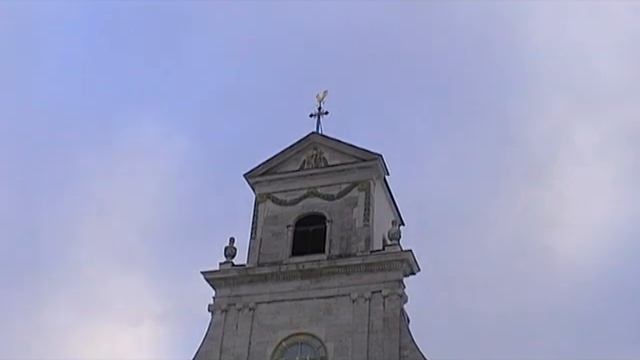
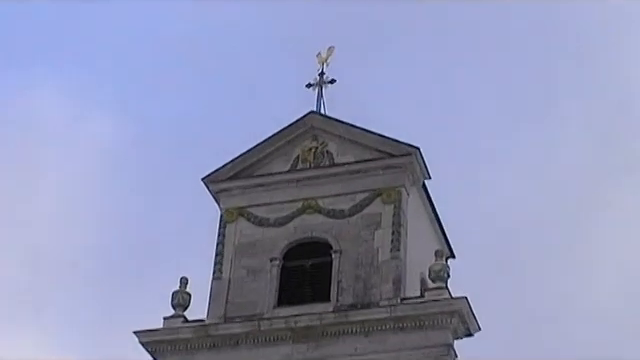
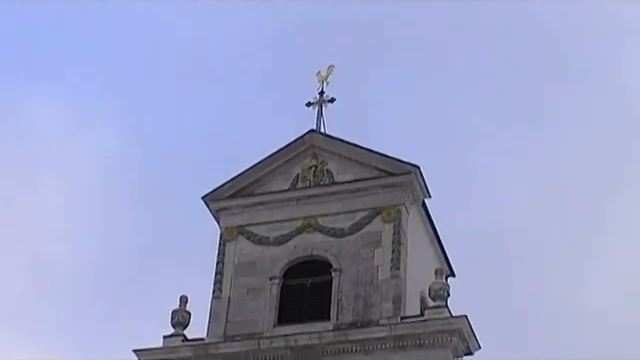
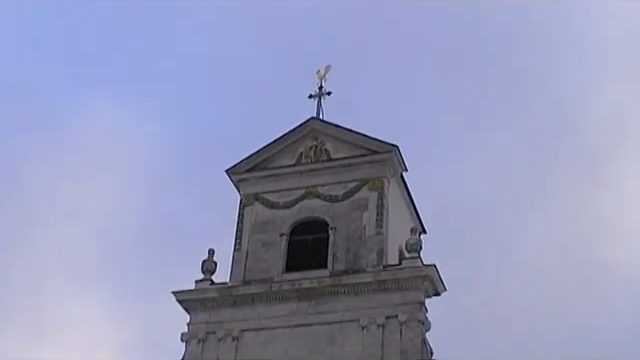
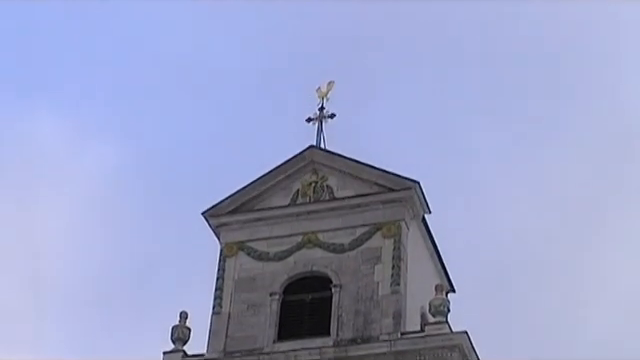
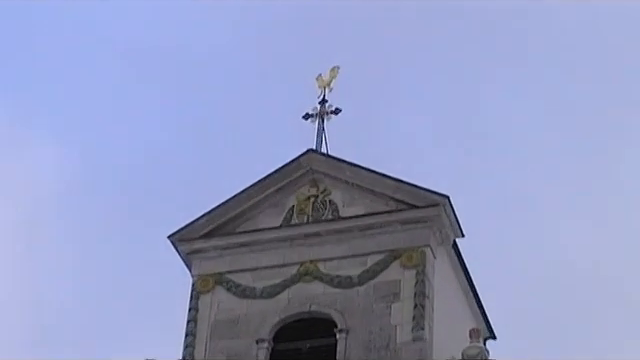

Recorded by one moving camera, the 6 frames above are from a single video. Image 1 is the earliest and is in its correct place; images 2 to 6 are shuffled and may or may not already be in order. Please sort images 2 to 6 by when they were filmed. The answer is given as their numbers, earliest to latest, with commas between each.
4, 2, 3, 5, 6
